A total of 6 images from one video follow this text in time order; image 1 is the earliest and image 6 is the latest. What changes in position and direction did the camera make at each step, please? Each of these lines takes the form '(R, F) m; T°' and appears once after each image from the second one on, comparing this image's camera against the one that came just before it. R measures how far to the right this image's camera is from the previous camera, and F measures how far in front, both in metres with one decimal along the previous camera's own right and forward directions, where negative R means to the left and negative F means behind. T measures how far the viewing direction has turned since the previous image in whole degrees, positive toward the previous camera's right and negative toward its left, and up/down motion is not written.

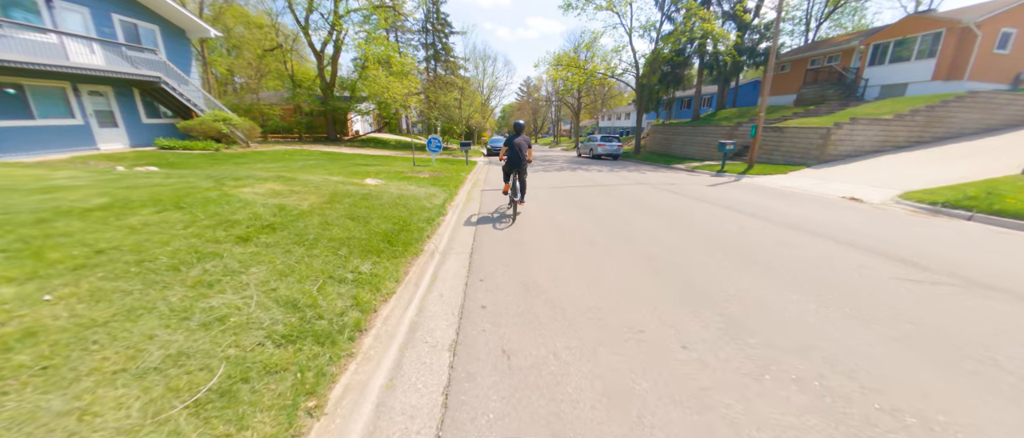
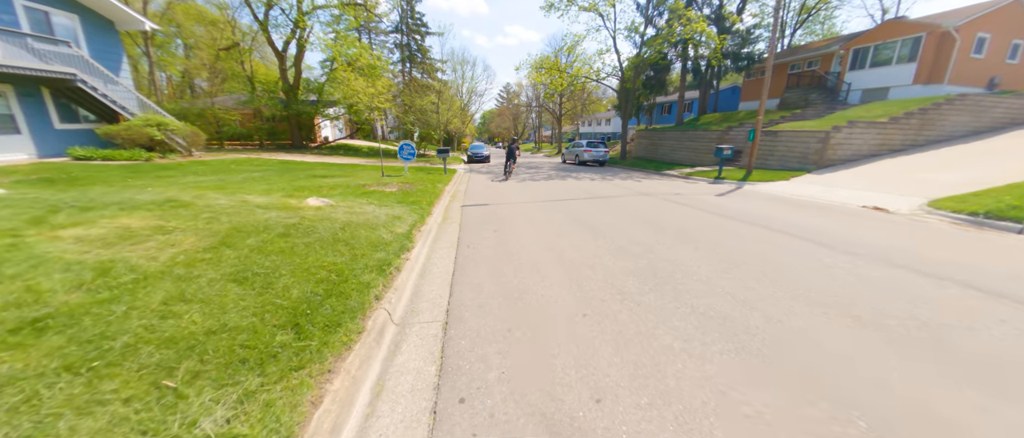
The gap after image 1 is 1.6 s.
(-0.1, +1.6) m; +3°
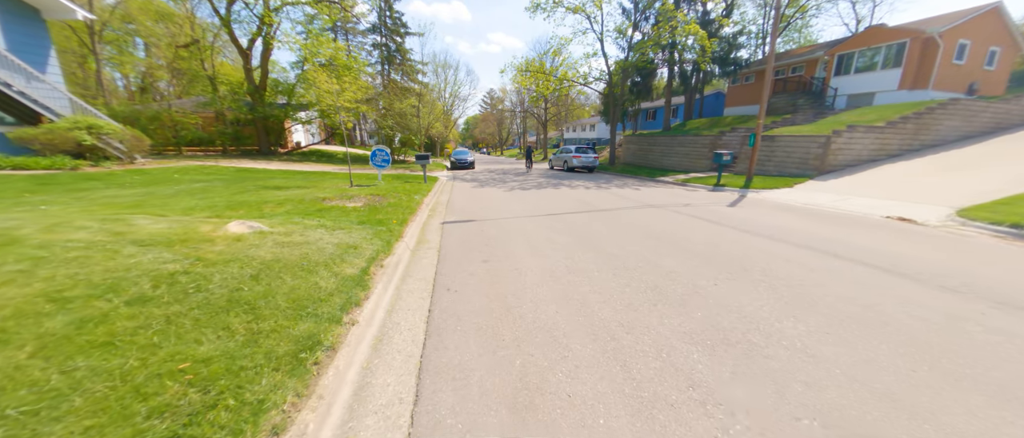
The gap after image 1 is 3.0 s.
(-0.1, +1.3) m; +3°
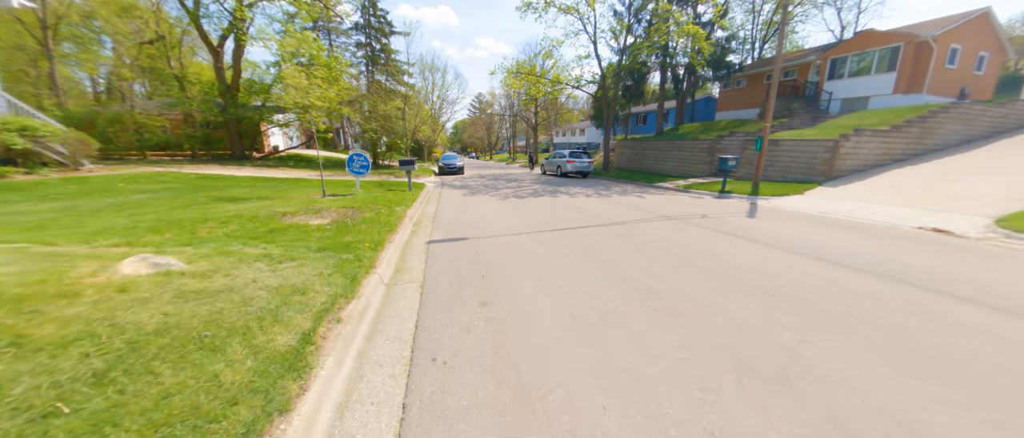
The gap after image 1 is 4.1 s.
(-0.2, +1.1) m; +2°
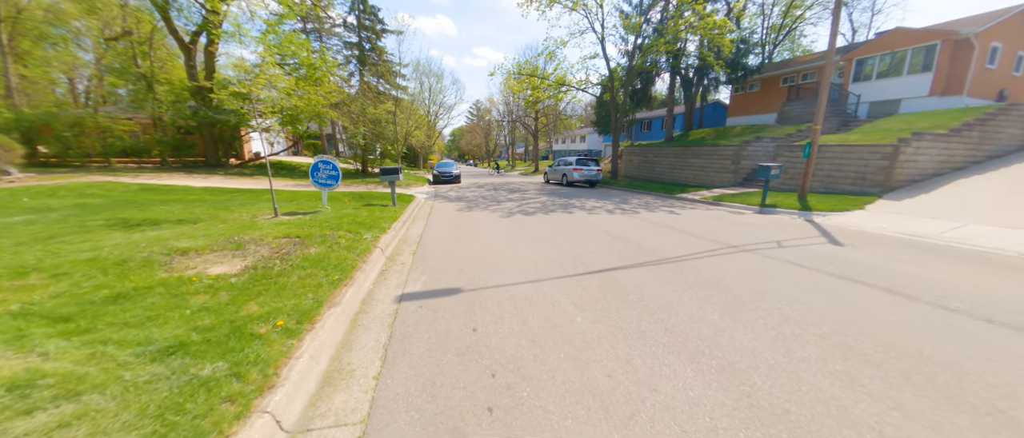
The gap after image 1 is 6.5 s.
(-0.2, +2.0) m; 0°
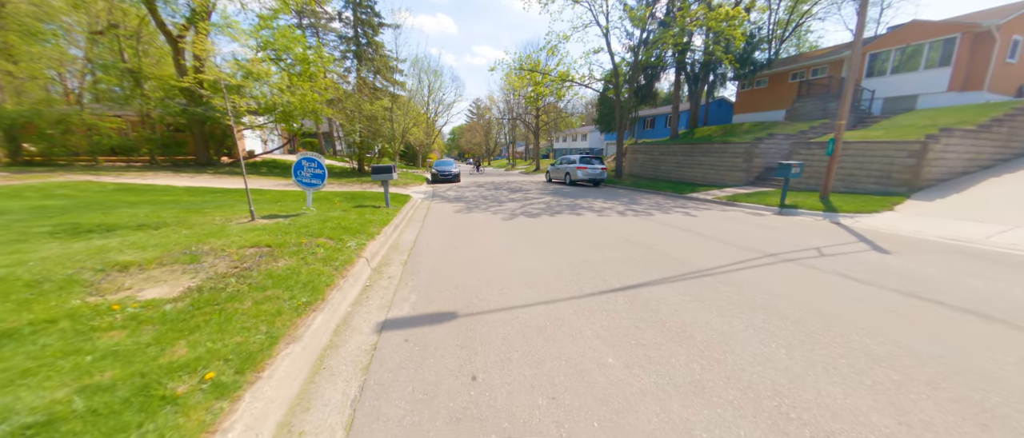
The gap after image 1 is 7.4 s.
(-0.1, +0.7) m; 0°
